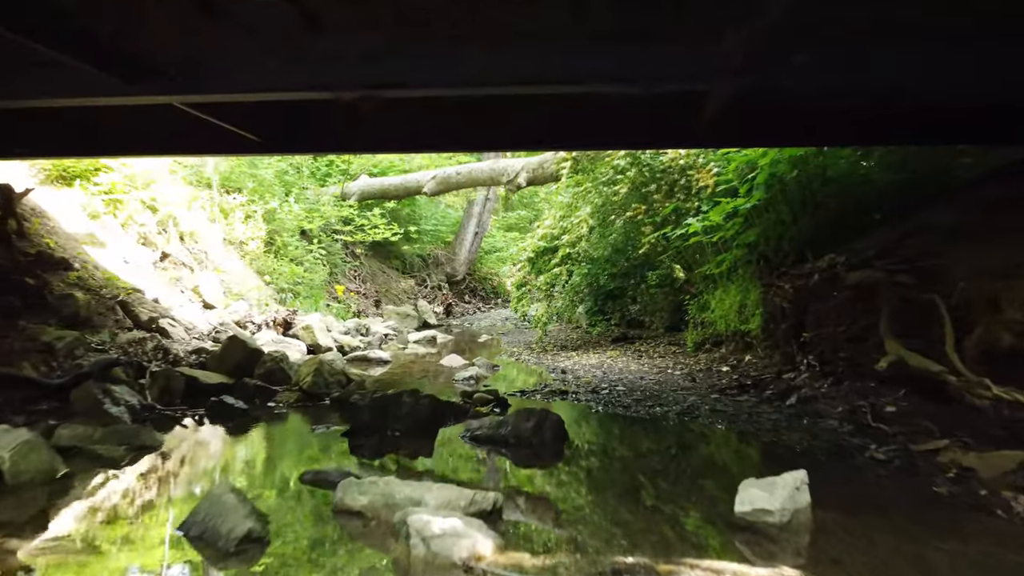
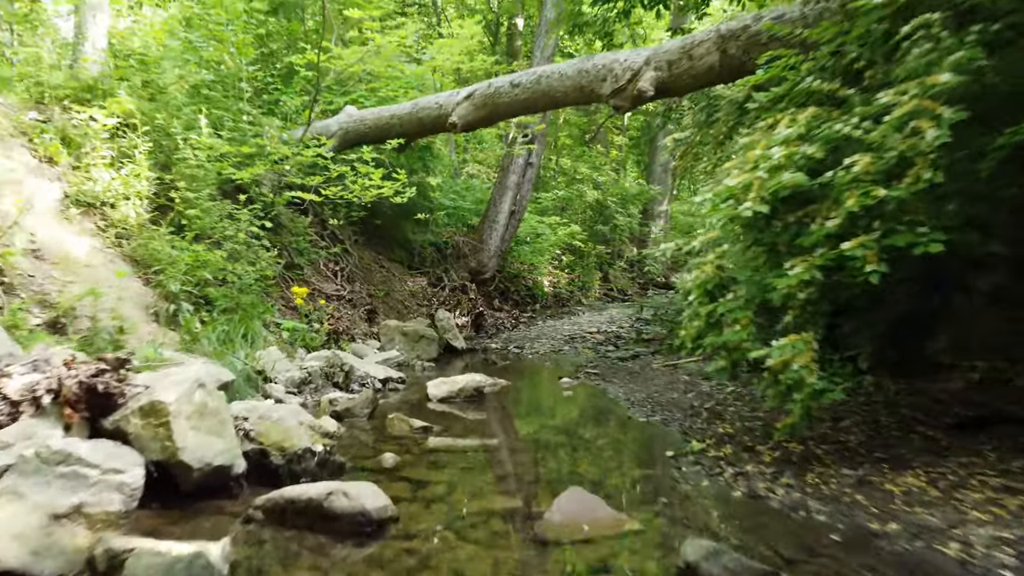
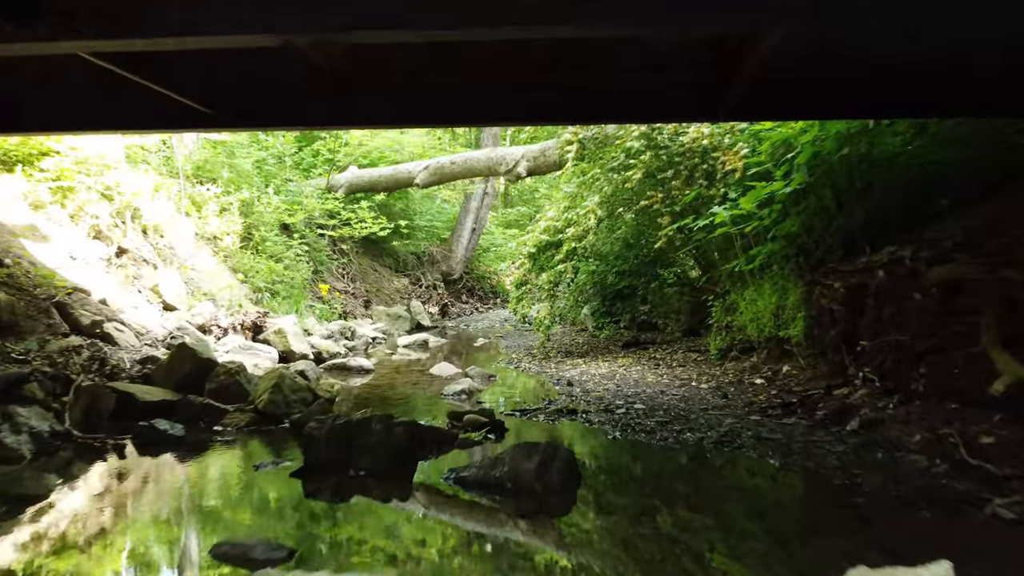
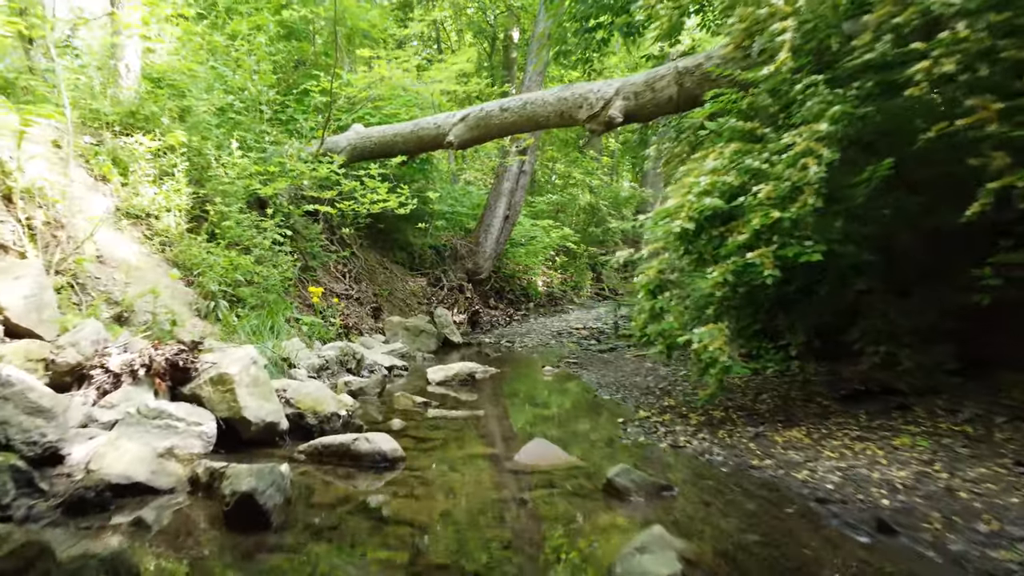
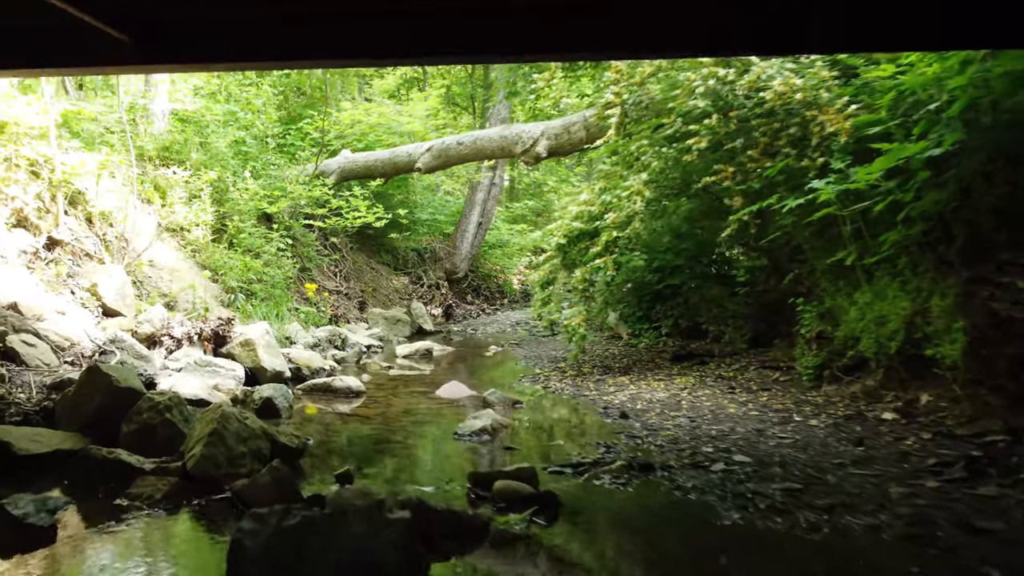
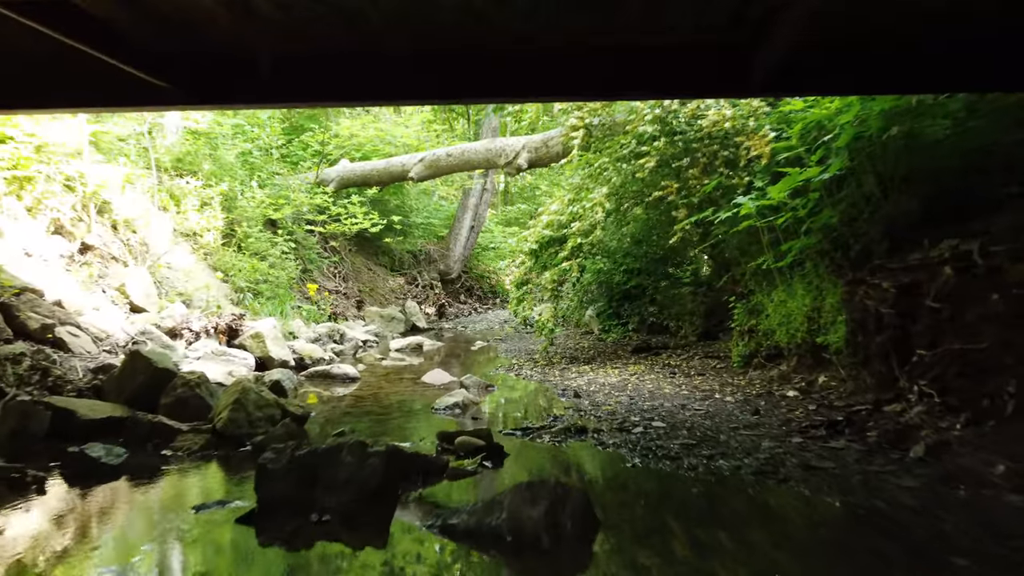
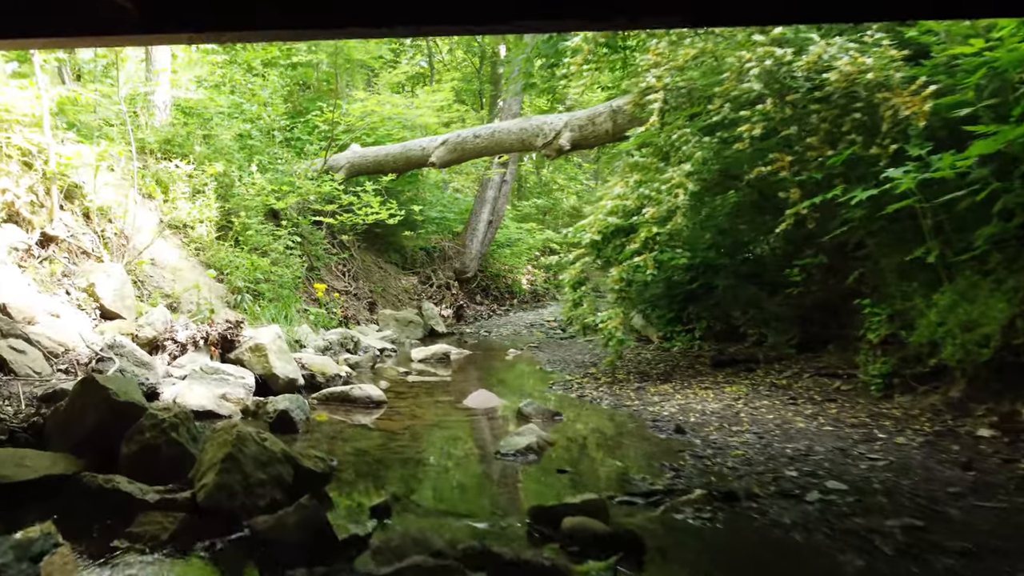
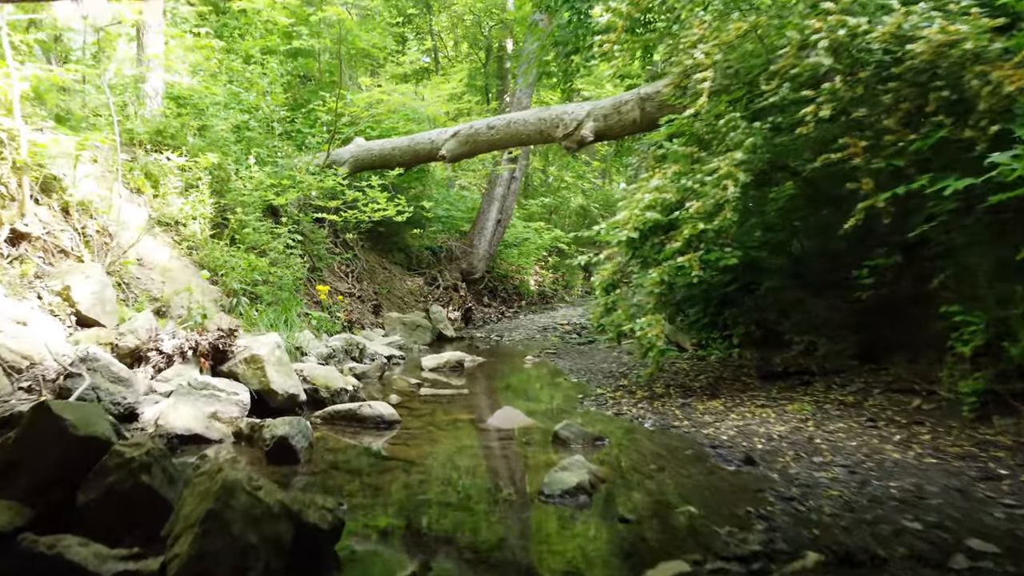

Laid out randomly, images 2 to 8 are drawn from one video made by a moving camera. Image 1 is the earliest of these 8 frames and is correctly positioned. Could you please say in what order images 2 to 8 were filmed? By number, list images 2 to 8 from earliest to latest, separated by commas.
3, 6, 5, 7, 8, 4, 2
